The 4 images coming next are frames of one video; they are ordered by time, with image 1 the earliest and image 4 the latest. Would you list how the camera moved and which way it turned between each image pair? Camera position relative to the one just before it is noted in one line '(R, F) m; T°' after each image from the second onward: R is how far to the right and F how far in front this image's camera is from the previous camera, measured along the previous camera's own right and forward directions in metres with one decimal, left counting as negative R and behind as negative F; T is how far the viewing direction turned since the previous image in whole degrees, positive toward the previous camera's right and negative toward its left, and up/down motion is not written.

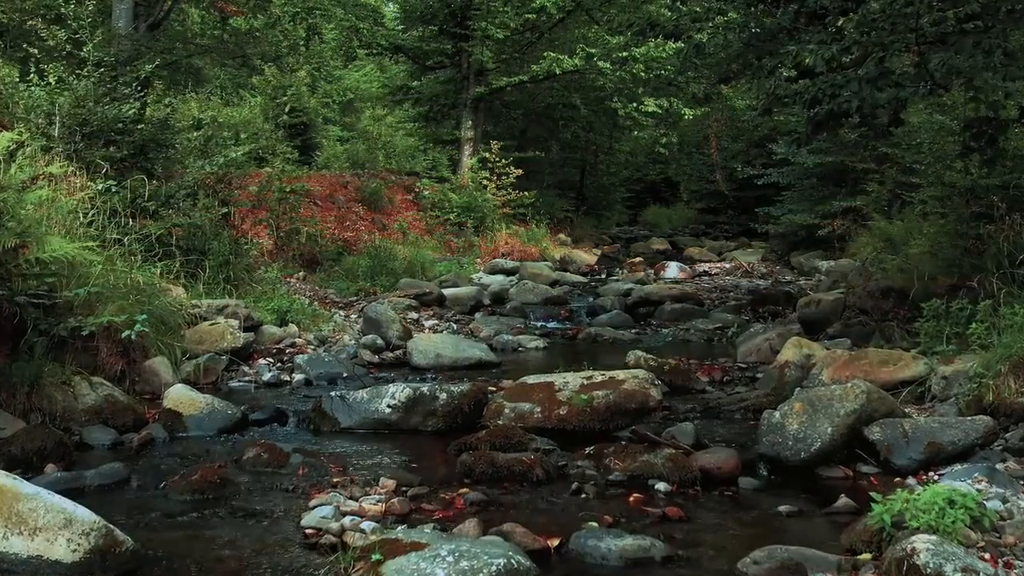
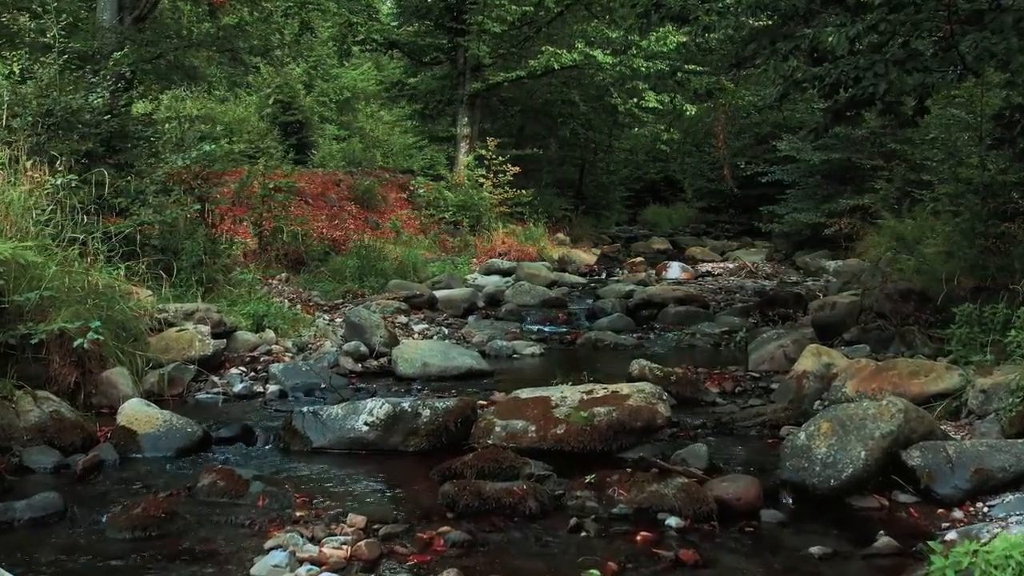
(+0.1, +0.6) m; 0°
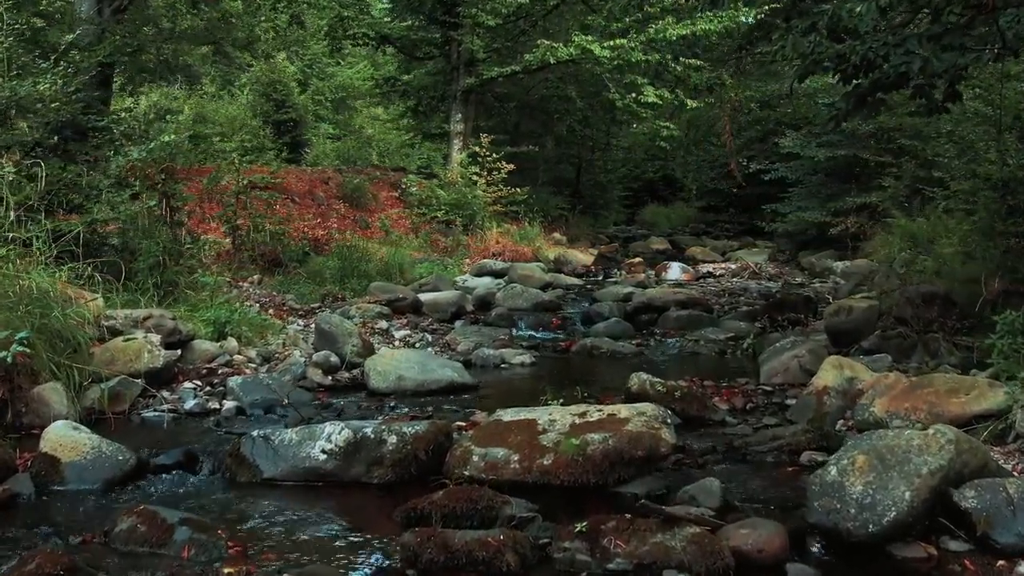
(+0.1, +0.7) m; 0°
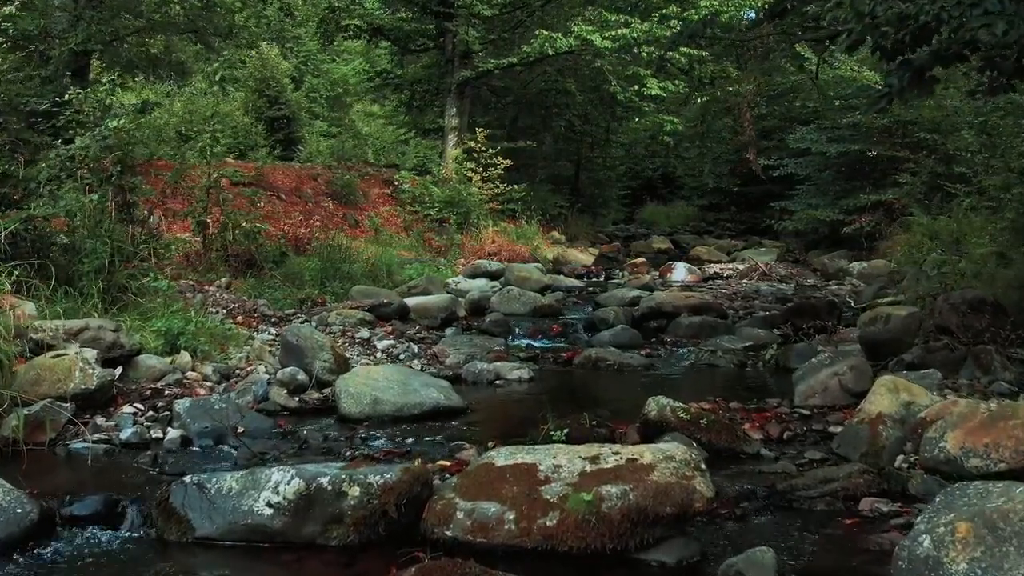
(0.0, +0.9) m; 0°
